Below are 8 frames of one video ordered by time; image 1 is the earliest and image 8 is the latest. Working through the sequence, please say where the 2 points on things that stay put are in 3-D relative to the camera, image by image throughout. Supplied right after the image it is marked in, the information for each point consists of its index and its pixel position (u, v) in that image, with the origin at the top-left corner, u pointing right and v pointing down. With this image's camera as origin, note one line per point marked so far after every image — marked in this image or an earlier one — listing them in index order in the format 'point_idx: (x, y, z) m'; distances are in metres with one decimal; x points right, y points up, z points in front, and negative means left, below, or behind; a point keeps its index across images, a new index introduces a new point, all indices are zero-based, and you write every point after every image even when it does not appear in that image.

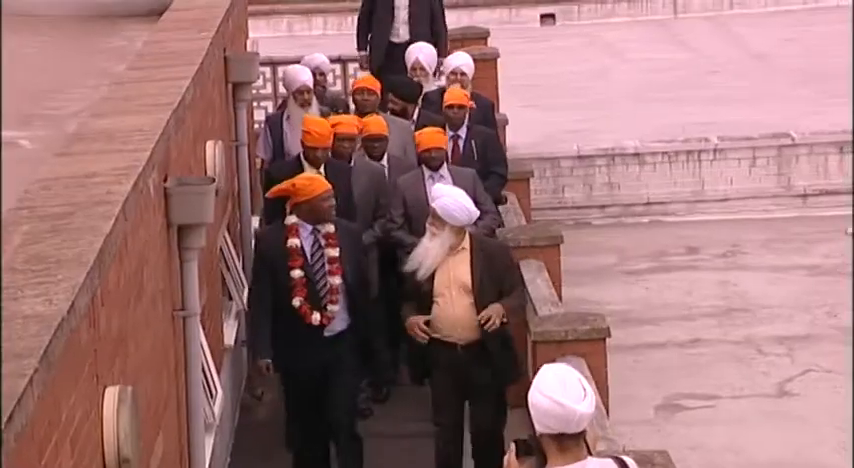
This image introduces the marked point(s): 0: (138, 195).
0: (-1.8, +0.2, +6.3) m
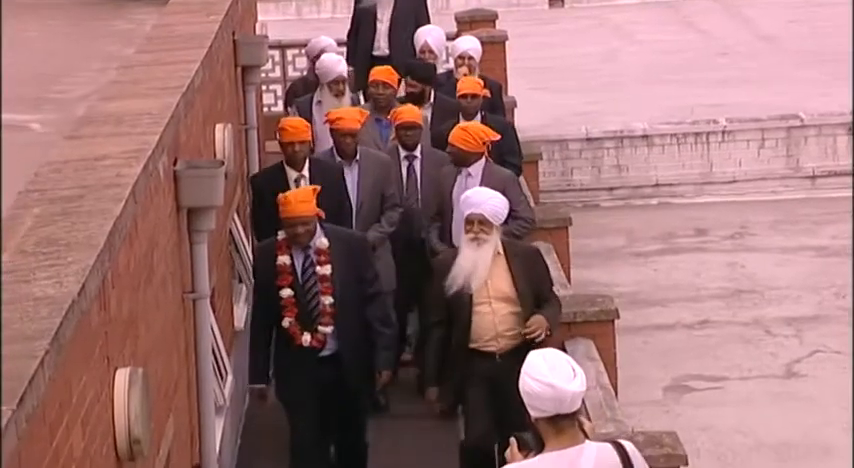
0: (-1.7, +0.3, +6.4) m
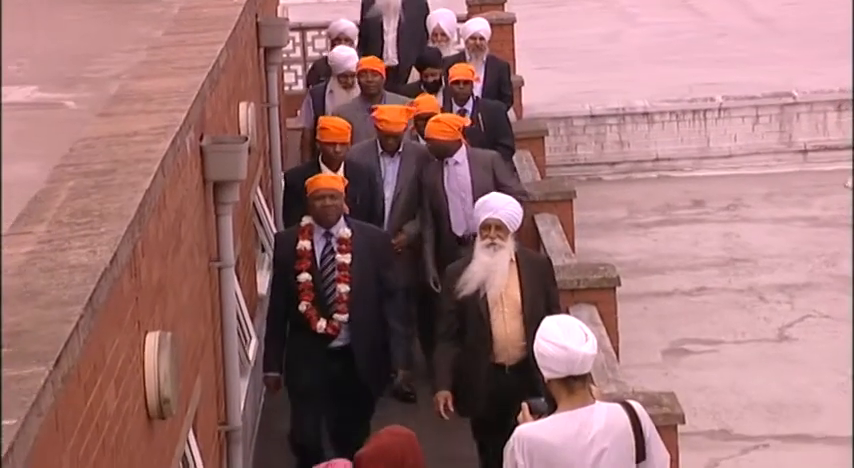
0: (-1.6, +0.5, +6.8) m
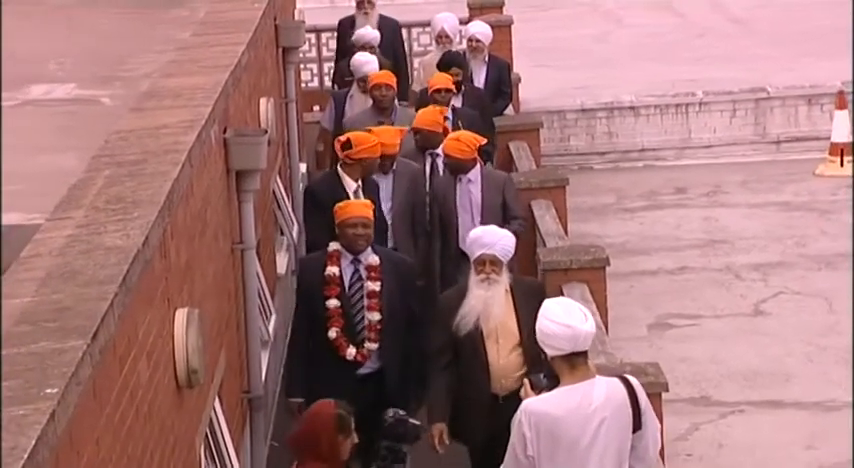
0: (-1.6, +0.6, +7.4) m
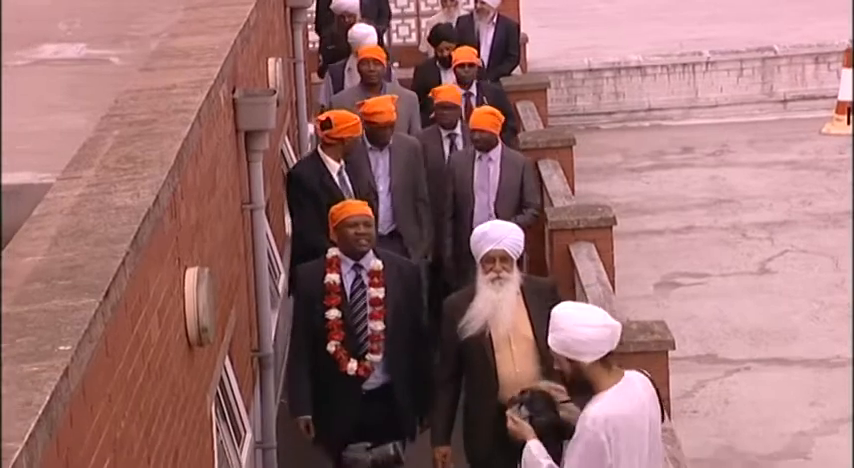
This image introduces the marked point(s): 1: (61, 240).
0: (-1.5, +0.9, +7.4) m
1: (-2.1, 0.0, +5.8) m
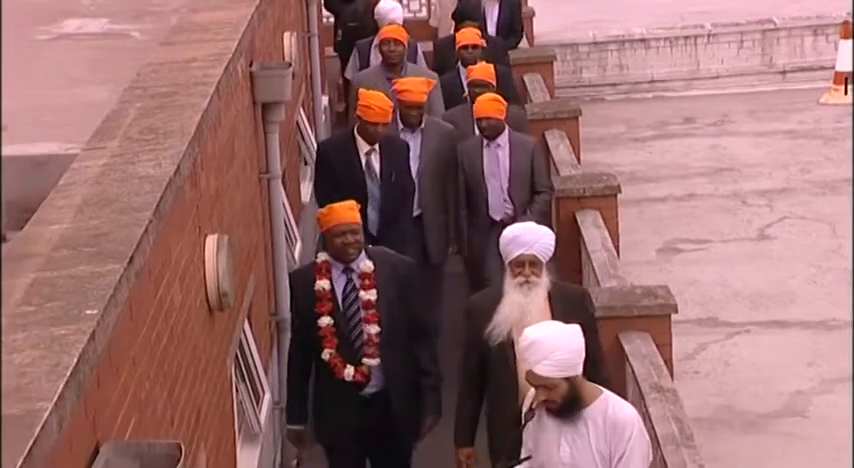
0: (-1.5, +1.1, +7.7) m
1: (-2.0, +0.2, +6.1) m
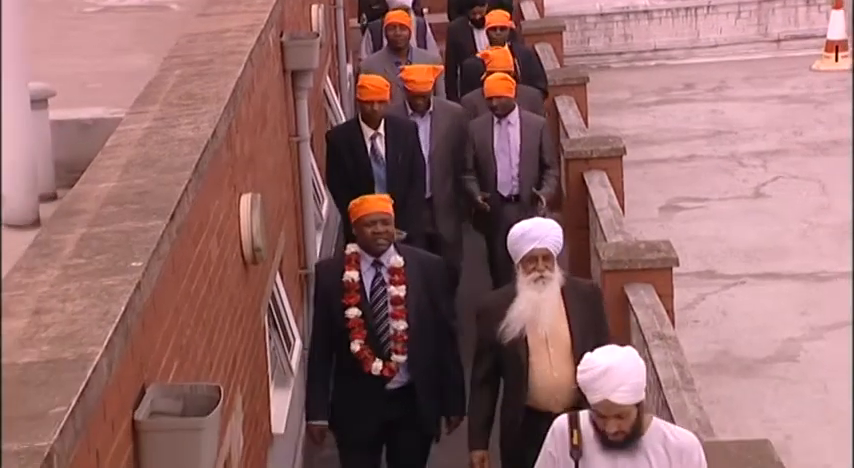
0: (-1.3, +1.5, +8.3) m
1: (-1.8, +0.5, +6.7) m
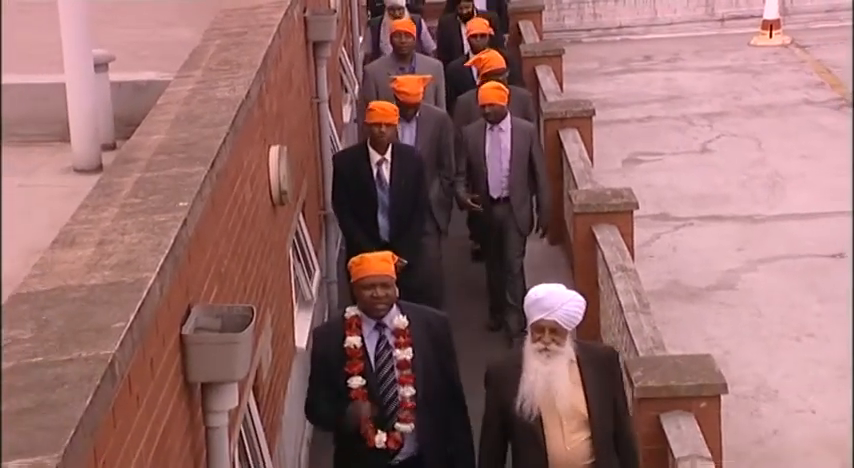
0: (-1.3, +2.0, +9.8) m
1: (-1.8, +0.9, +8.2) m
